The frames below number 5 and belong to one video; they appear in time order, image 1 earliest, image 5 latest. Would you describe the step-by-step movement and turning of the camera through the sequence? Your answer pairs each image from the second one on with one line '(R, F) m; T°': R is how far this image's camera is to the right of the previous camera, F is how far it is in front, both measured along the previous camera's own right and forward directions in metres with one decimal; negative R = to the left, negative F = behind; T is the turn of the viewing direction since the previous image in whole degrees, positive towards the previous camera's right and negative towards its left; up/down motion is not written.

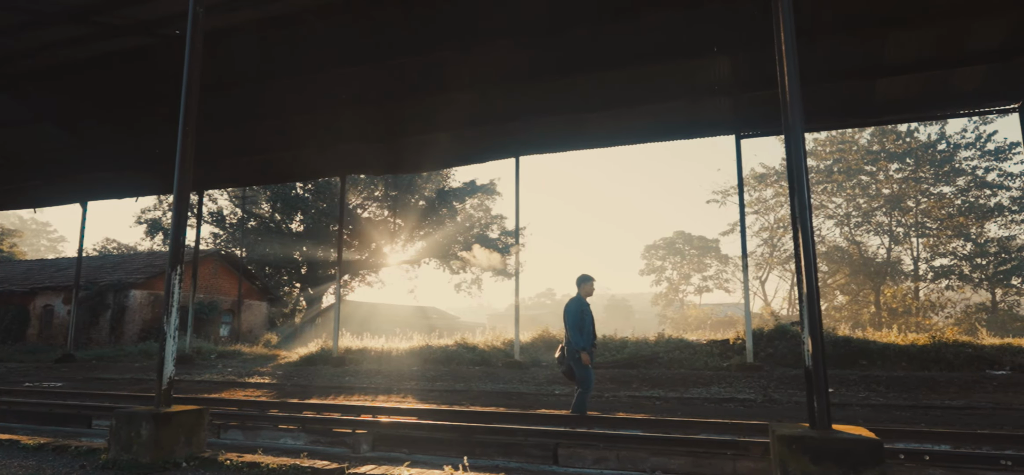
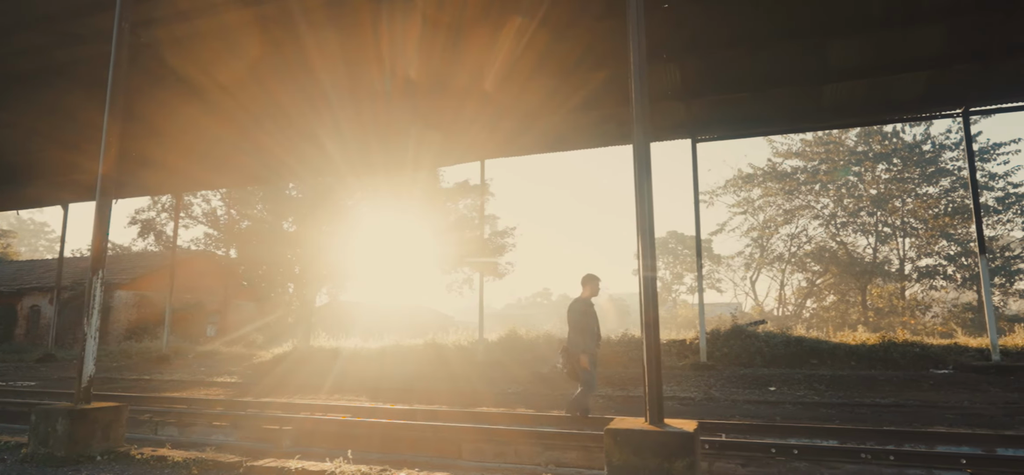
(+0.9, -0.3) m; 0°
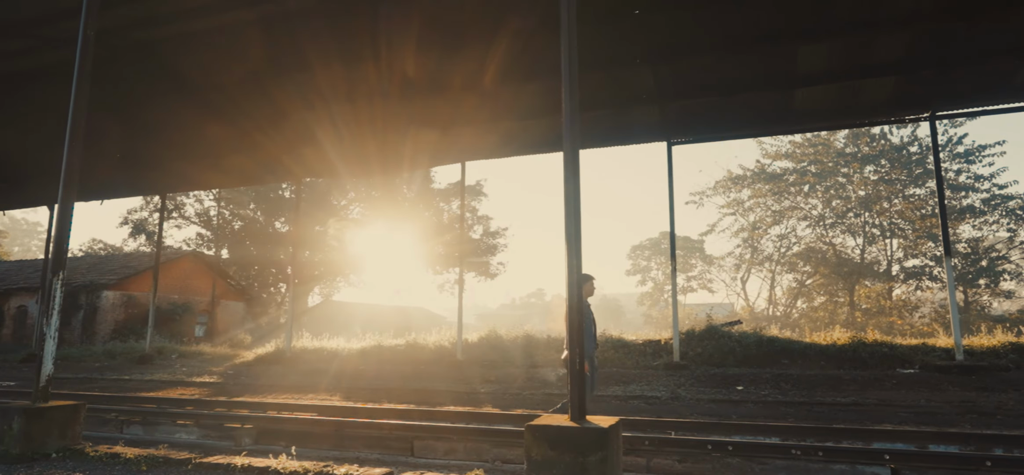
(+0.4, -0.1) m; 0°
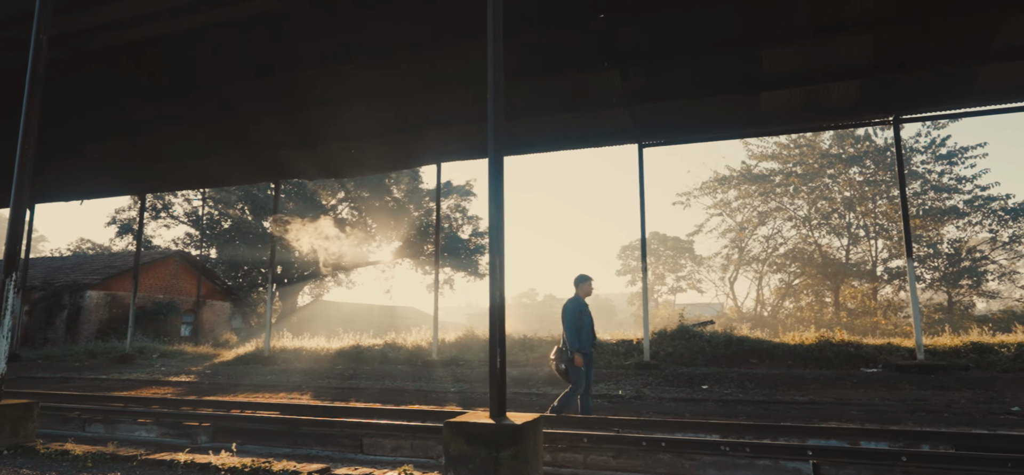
(+0.5, -0.1) m; 0°
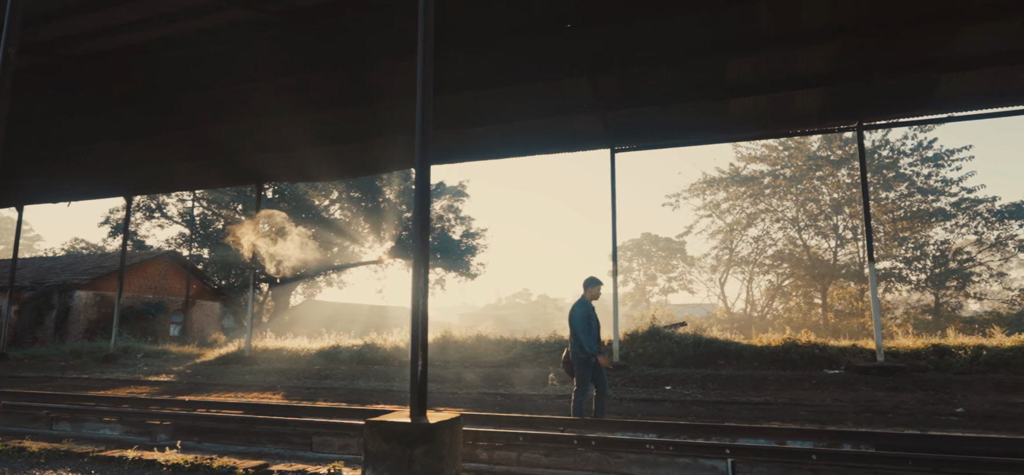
(+0.5, -0.2) m; 0°
